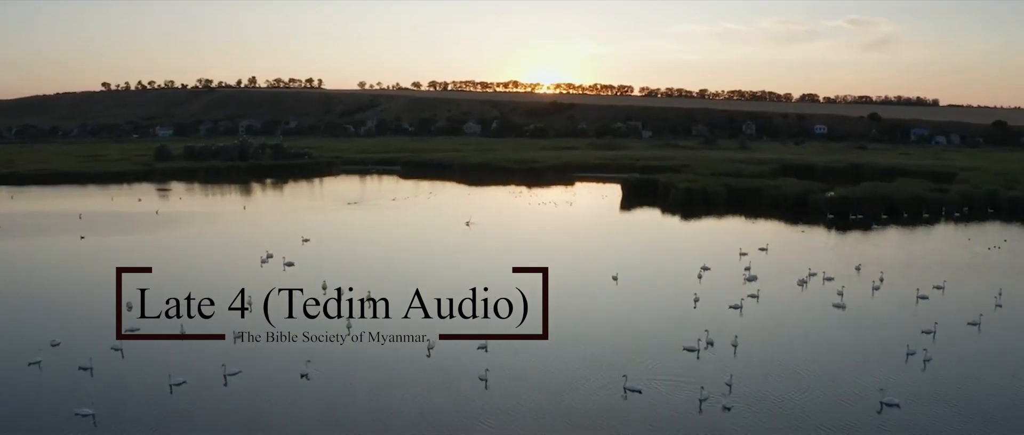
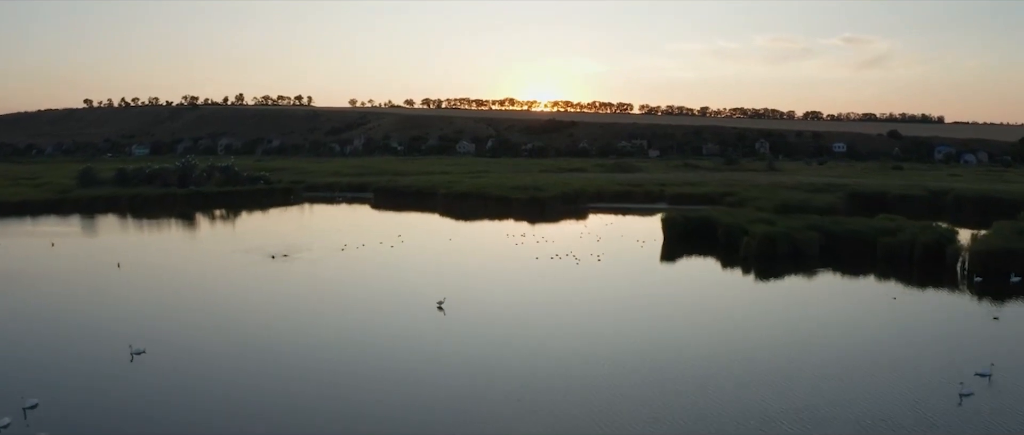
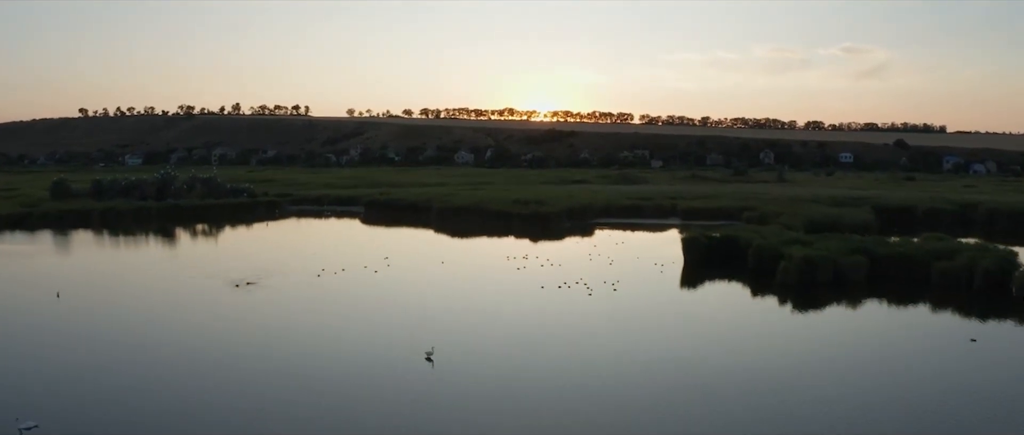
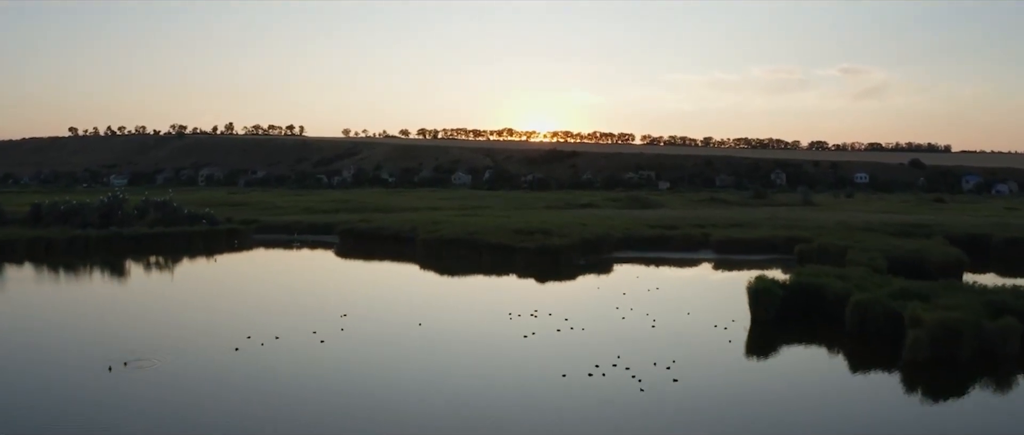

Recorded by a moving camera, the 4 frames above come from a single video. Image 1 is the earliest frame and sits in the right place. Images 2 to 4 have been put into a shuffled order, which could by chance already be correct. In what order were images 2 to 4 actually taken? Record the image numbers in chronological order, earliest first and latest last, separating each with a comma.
2, 3, 4
